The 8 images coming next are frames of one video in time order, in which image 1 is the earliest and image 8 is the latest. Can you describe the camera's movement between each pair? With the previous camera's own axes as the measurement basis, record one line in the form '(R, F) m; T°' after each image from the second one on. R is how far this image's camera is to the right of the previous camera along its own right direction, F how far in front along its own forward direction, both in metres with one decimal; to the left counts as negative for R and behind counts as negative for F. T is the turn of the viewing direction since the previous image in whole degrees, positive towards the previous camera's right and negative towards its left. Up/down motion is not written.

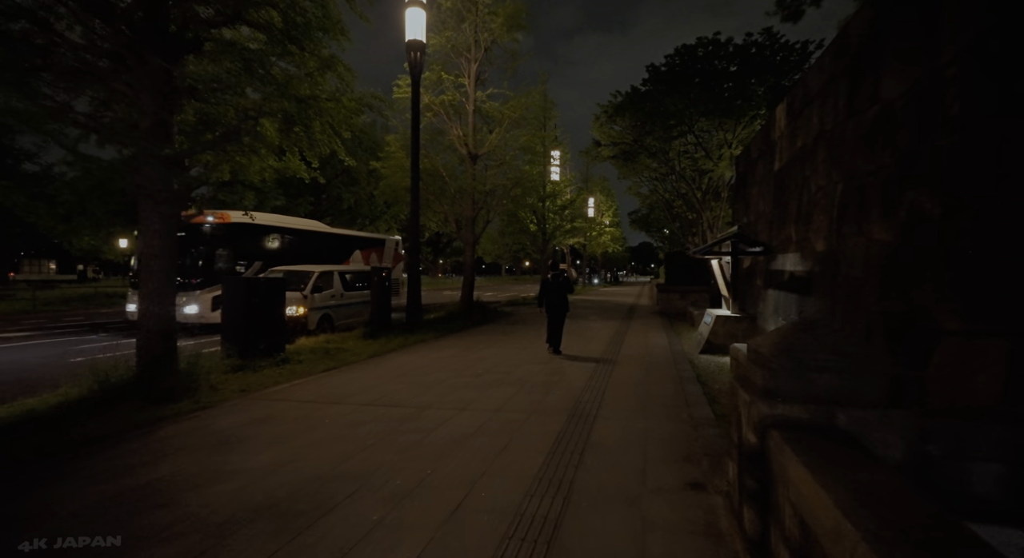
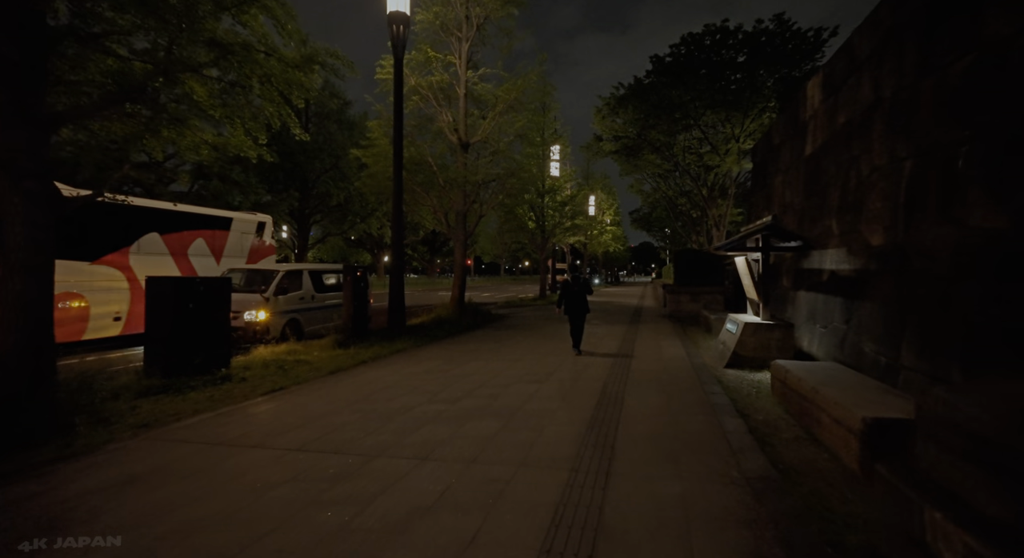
(+0.2, +1.6) m; 0°
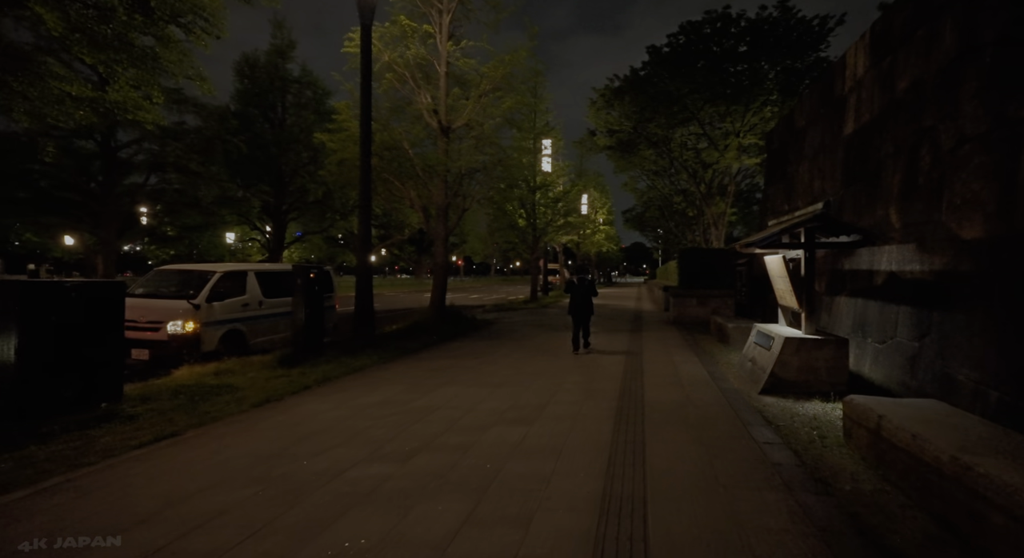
(+0.1, +1.8) m; +1°
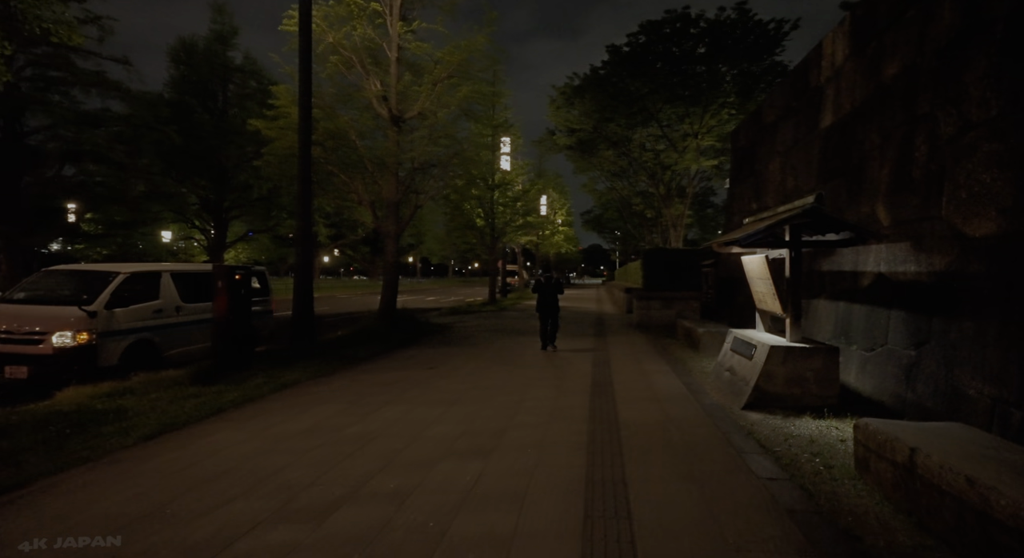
(+0.1, +1.0) m; +5°
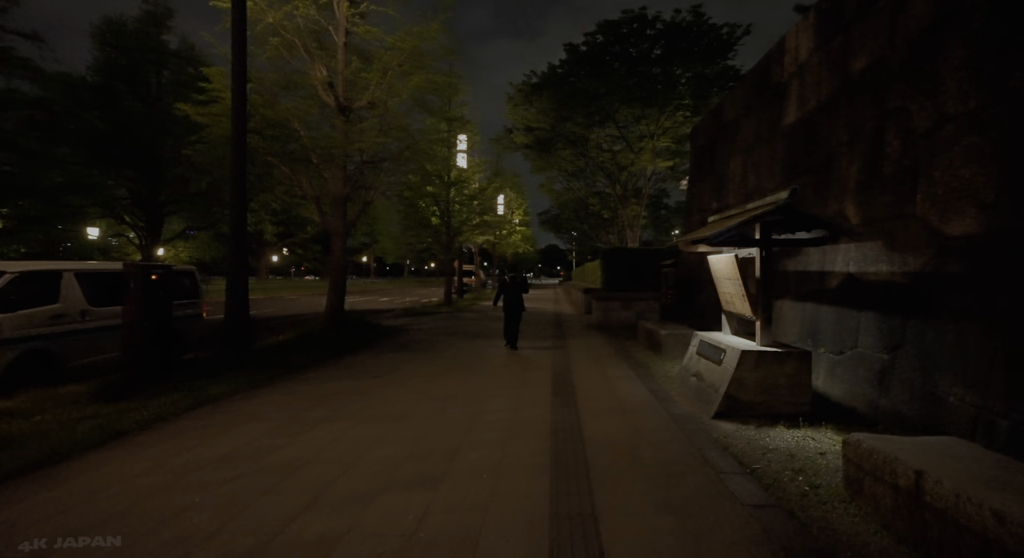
(0.0, +0.6) m; +5°
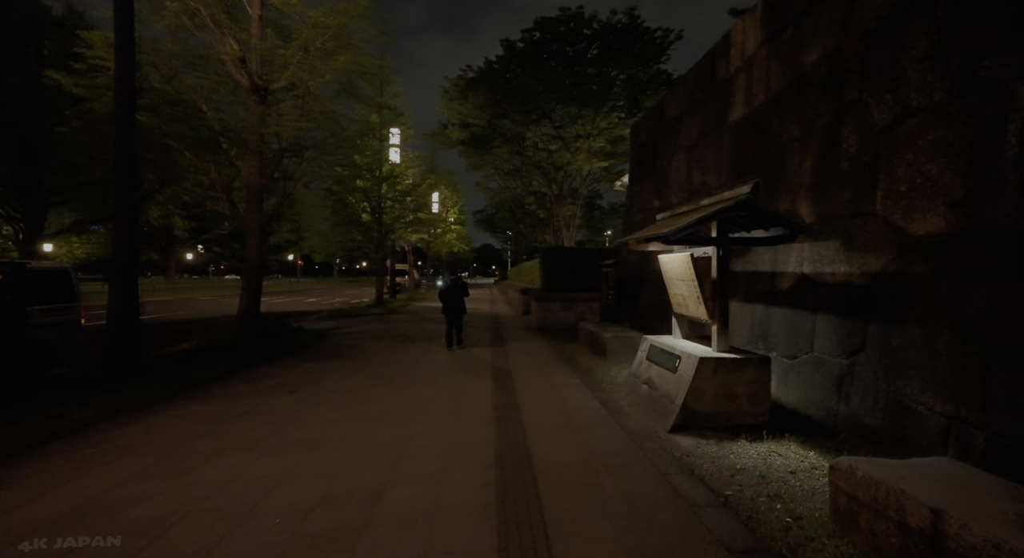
(0.0, +0.7) m; +8°
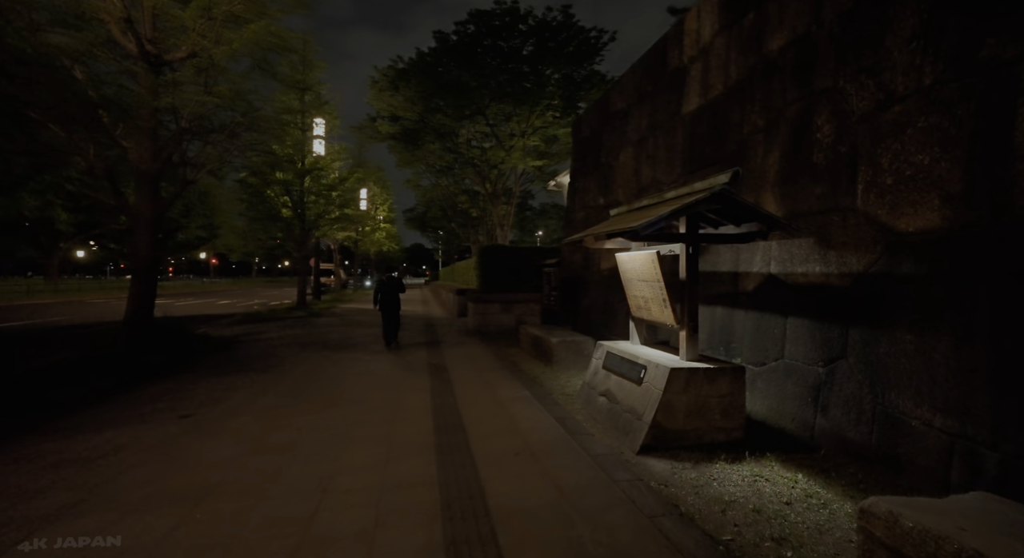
(-0.1, +0.9) m; +8°
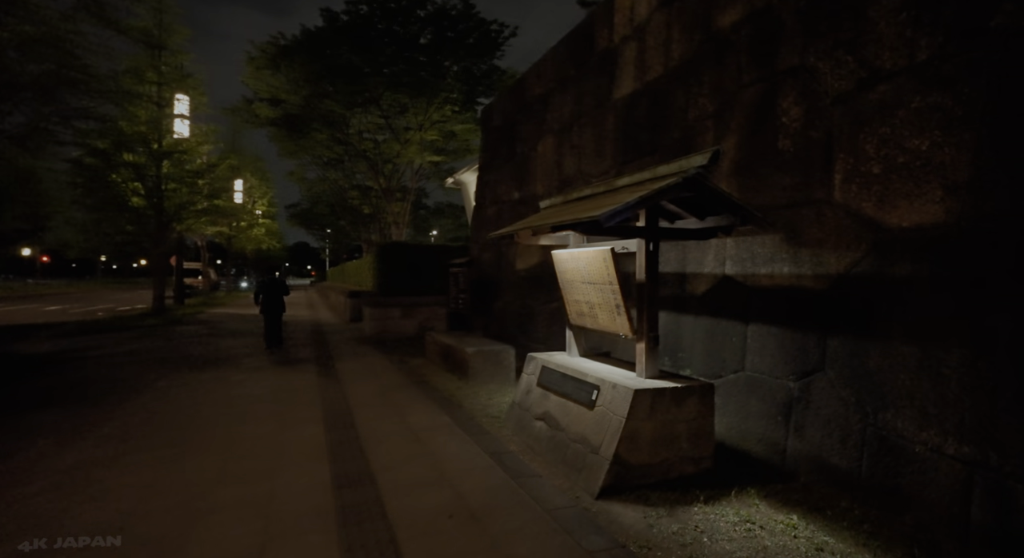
(-0.2, +1.2) m; +12°
